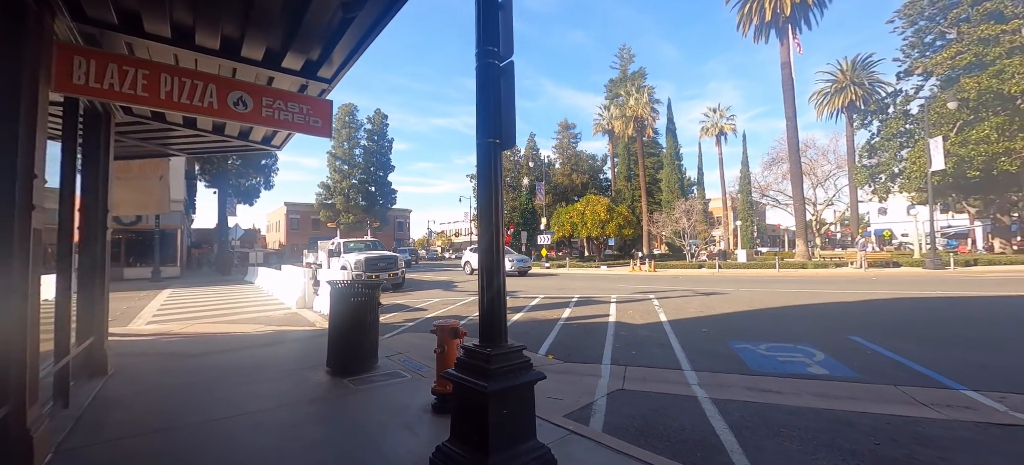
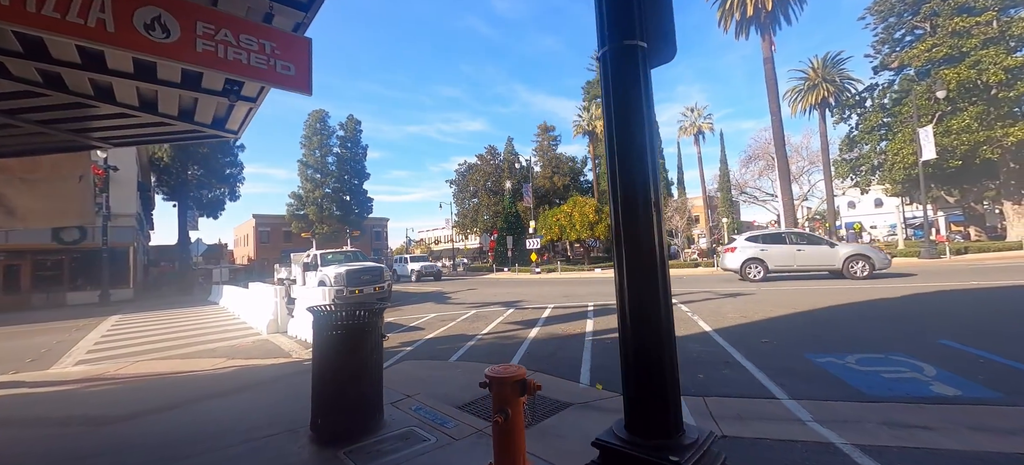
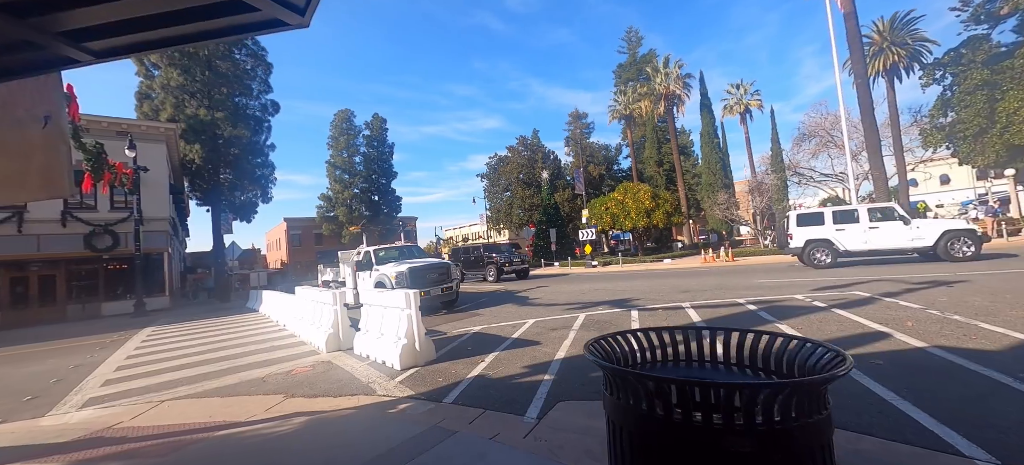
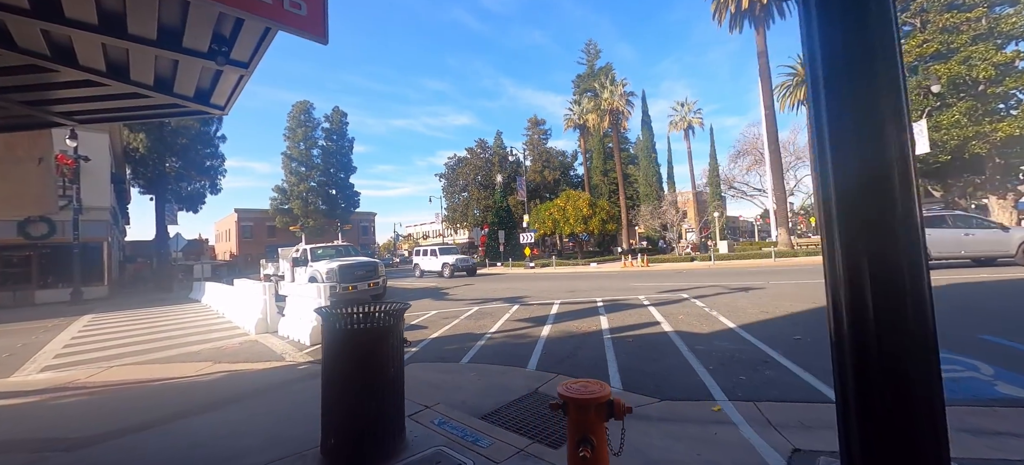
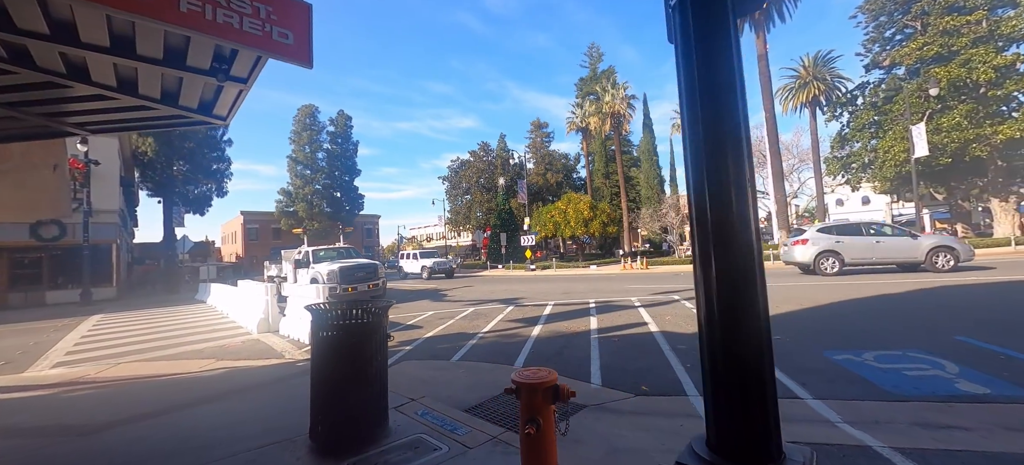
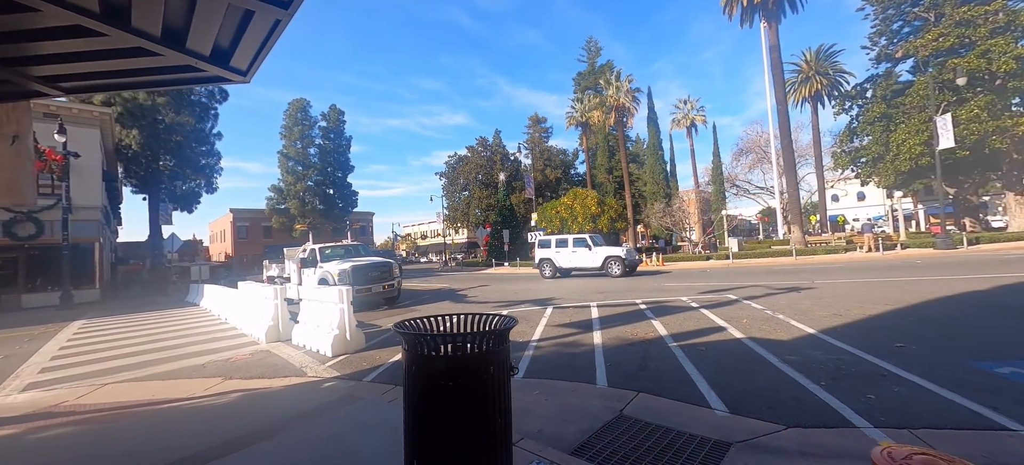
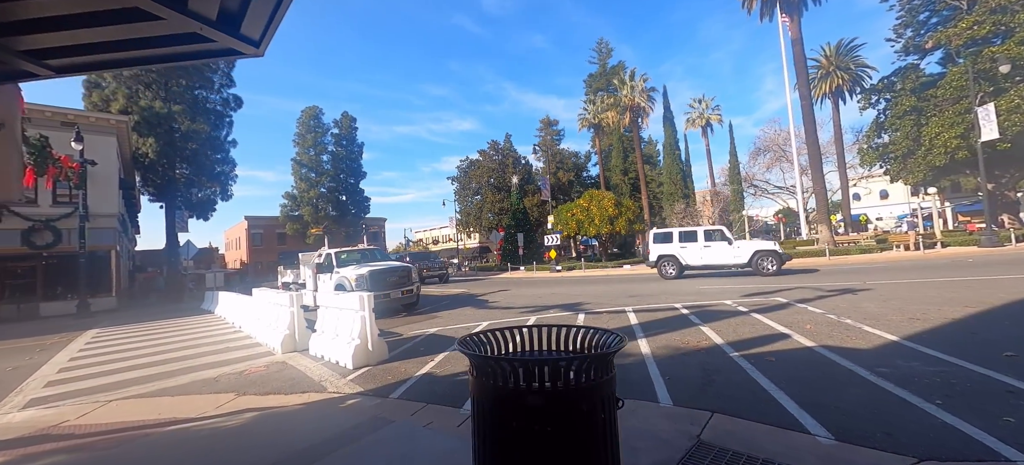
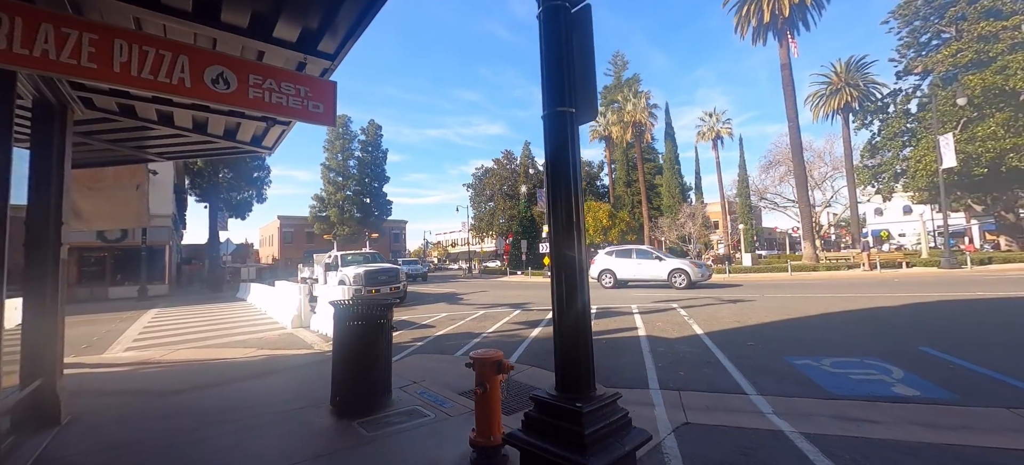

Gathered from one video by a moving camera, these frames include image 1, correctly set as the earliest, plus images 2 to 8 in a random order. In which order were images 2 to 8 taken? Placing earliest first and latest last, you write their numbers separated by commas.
8, 2, 5, 4, 6, 7, 3
